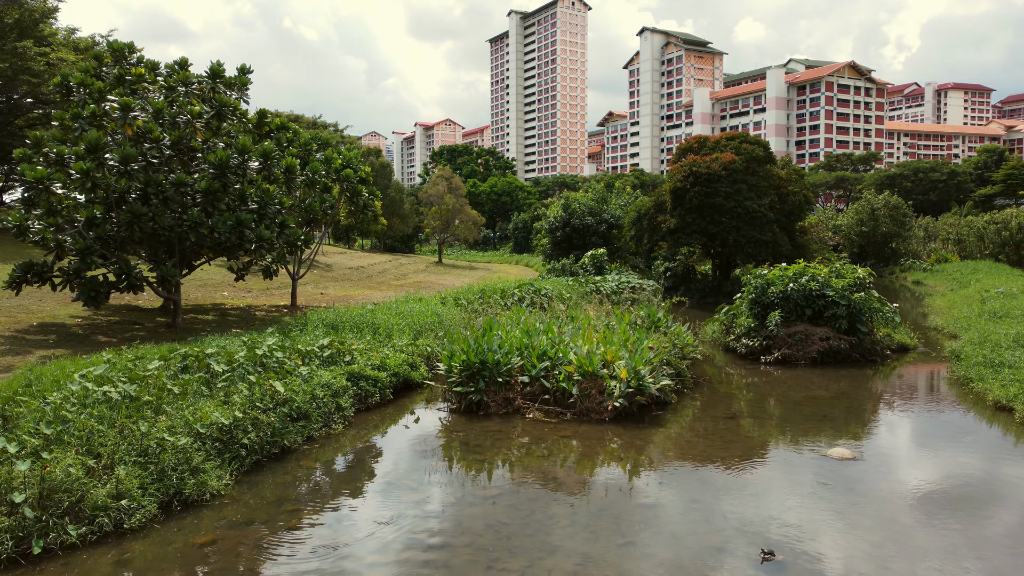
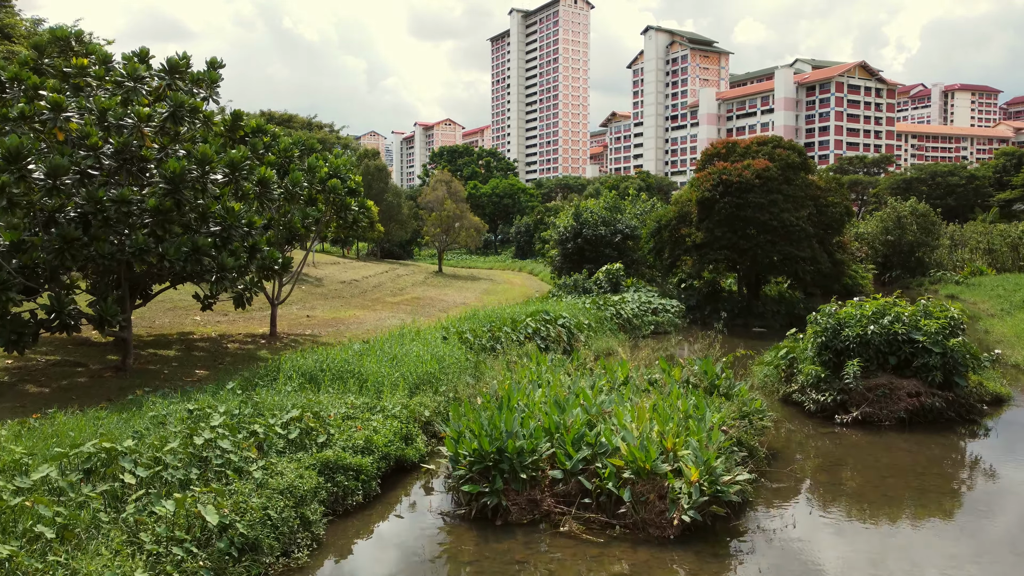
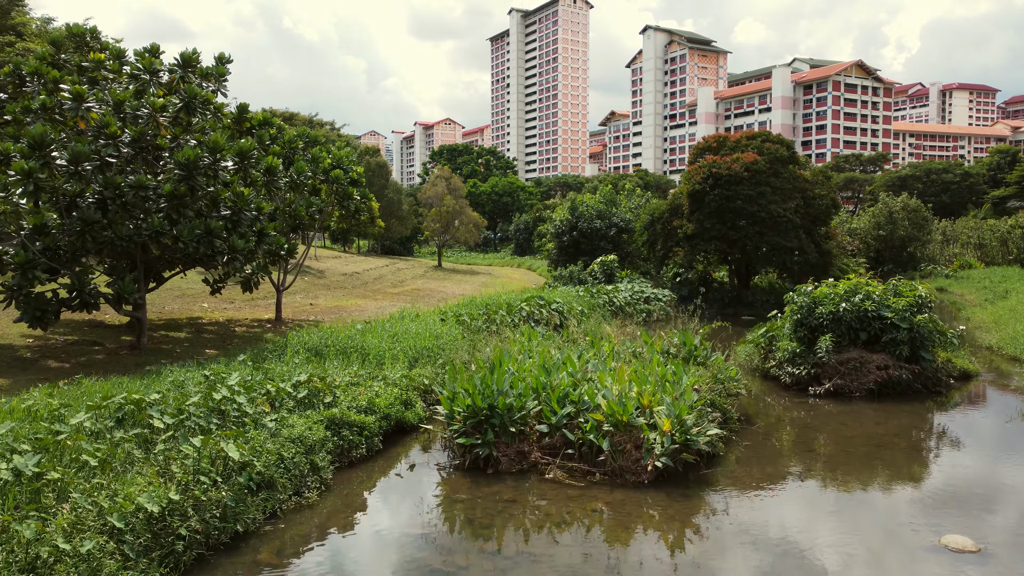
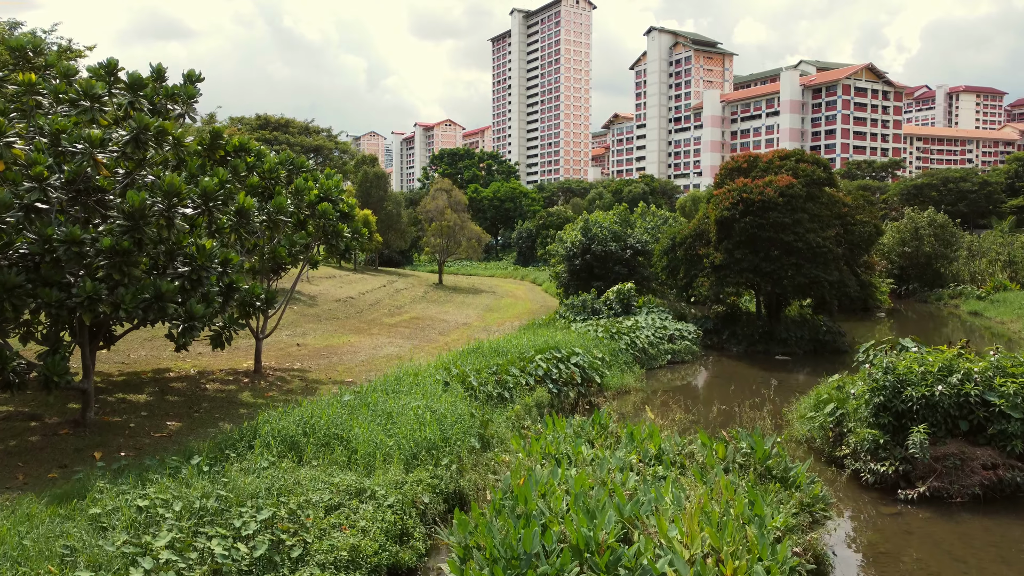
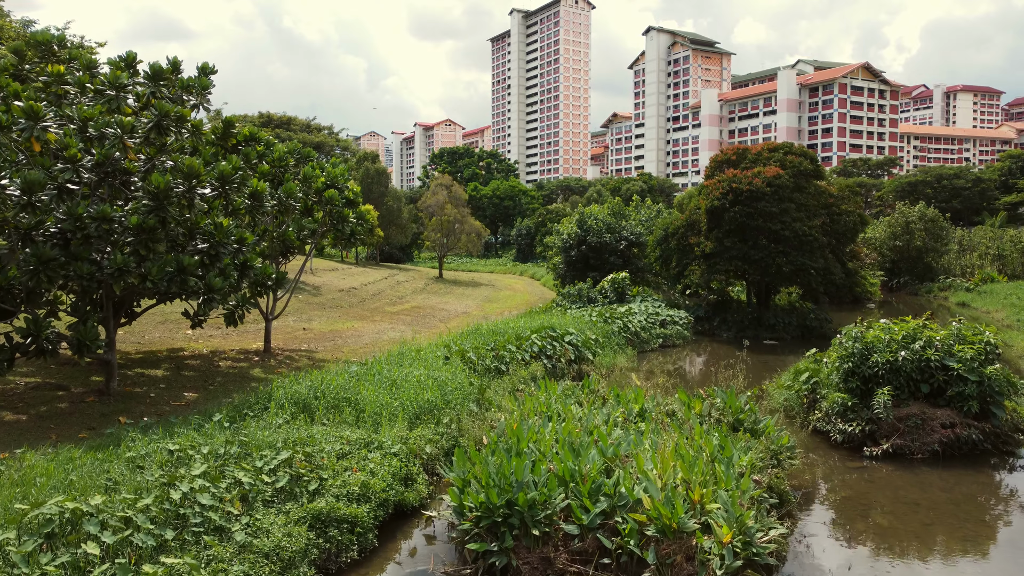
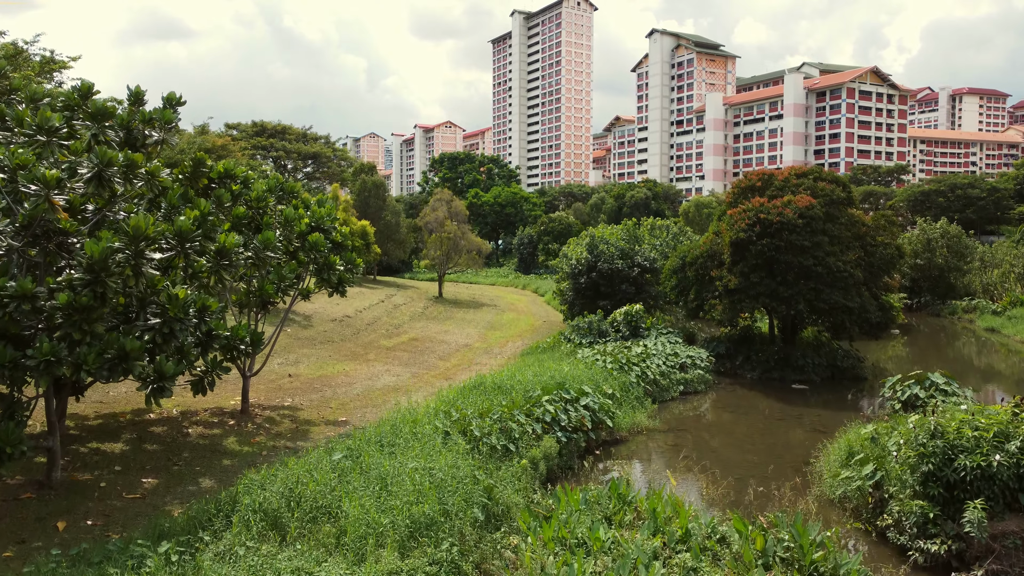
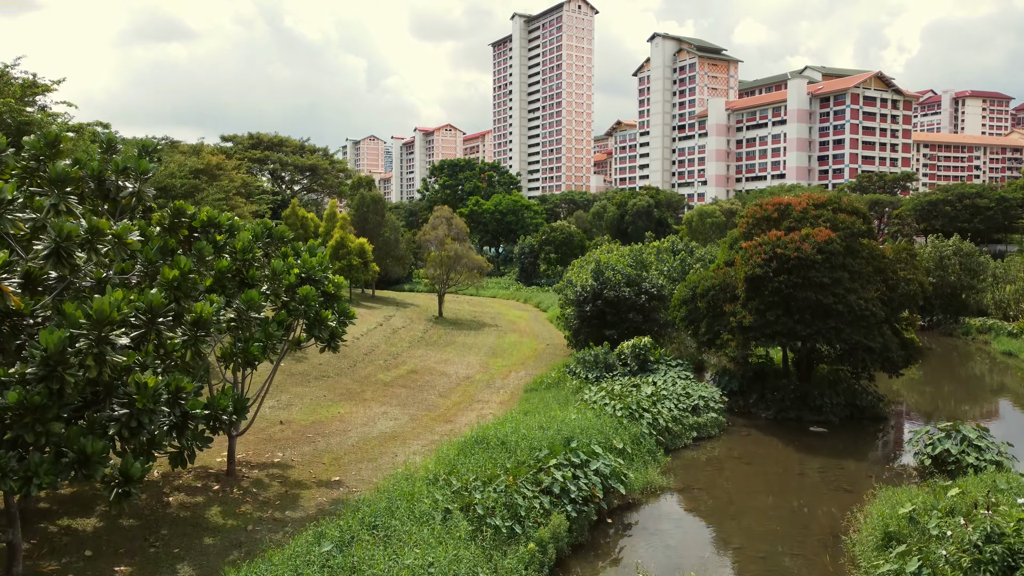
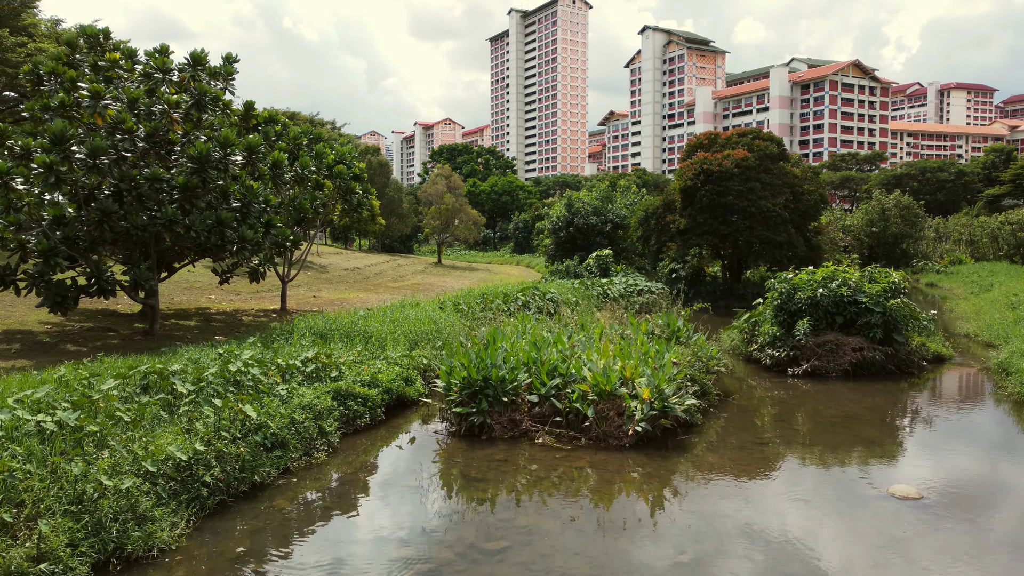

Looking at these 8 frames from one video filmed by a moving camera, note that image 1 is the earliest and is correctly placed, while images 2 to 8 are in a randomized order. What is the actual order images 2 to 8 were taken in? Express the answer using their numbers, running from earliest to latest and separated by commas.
8, 3, 2, 5, 4, 6, 7
